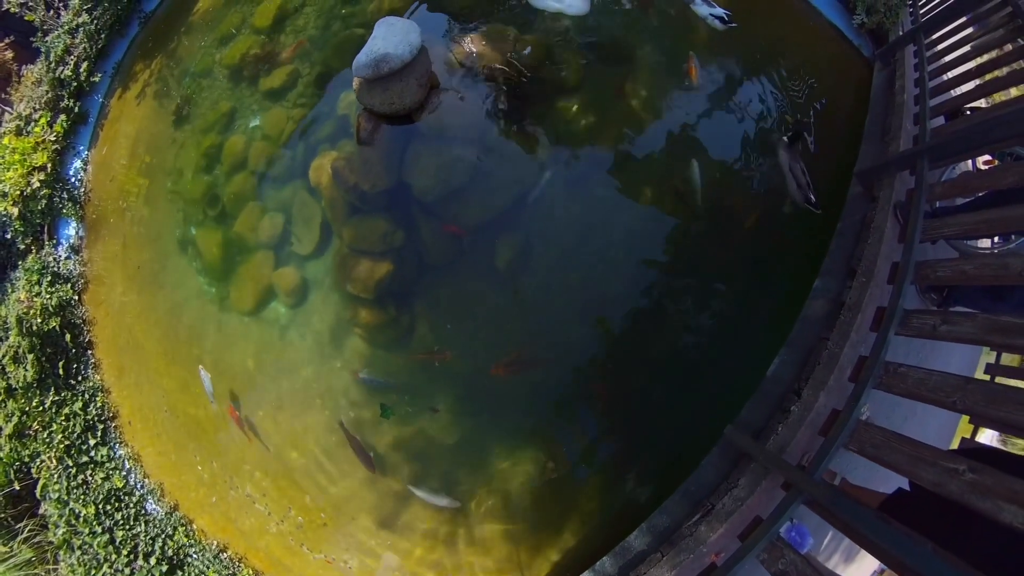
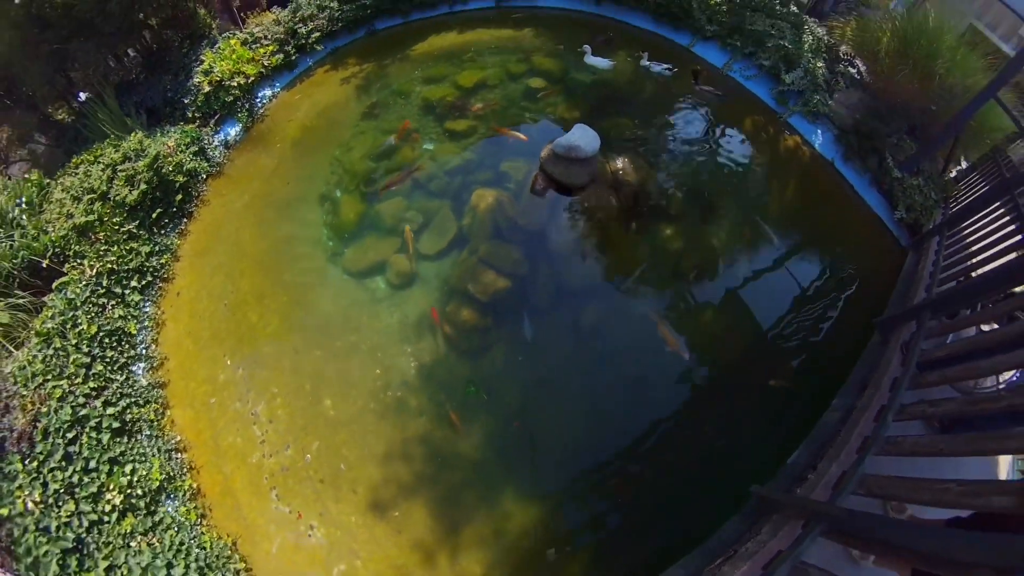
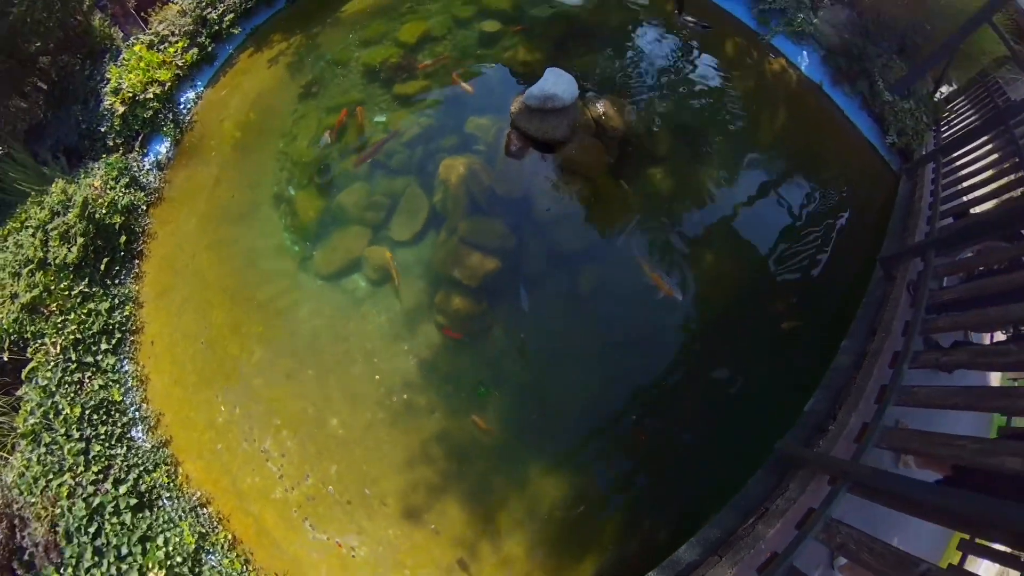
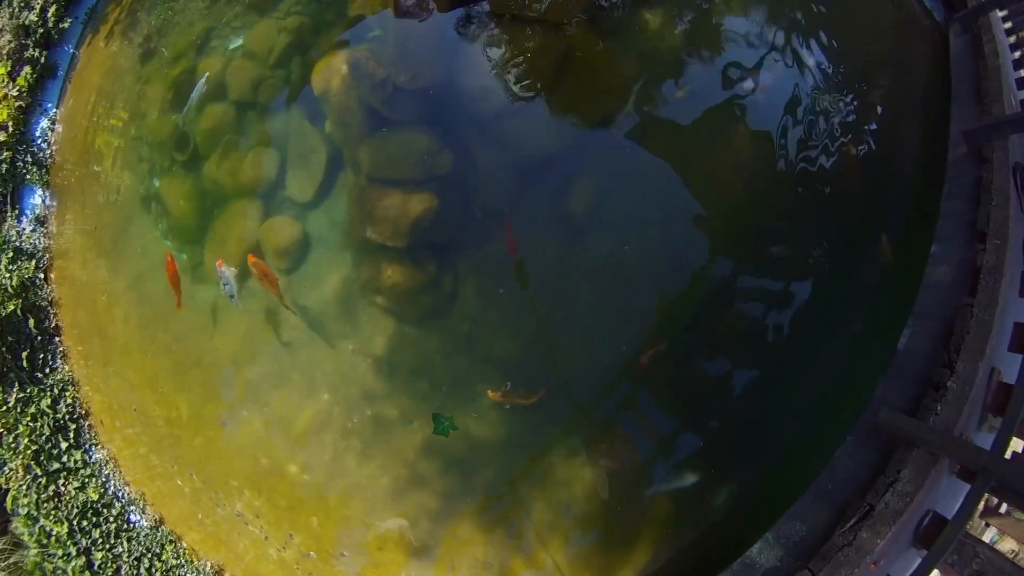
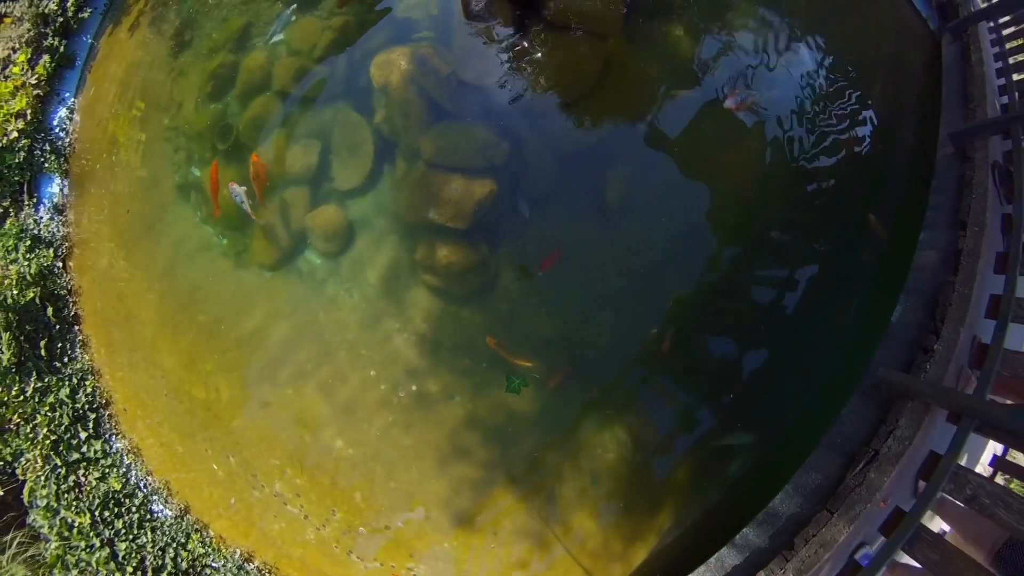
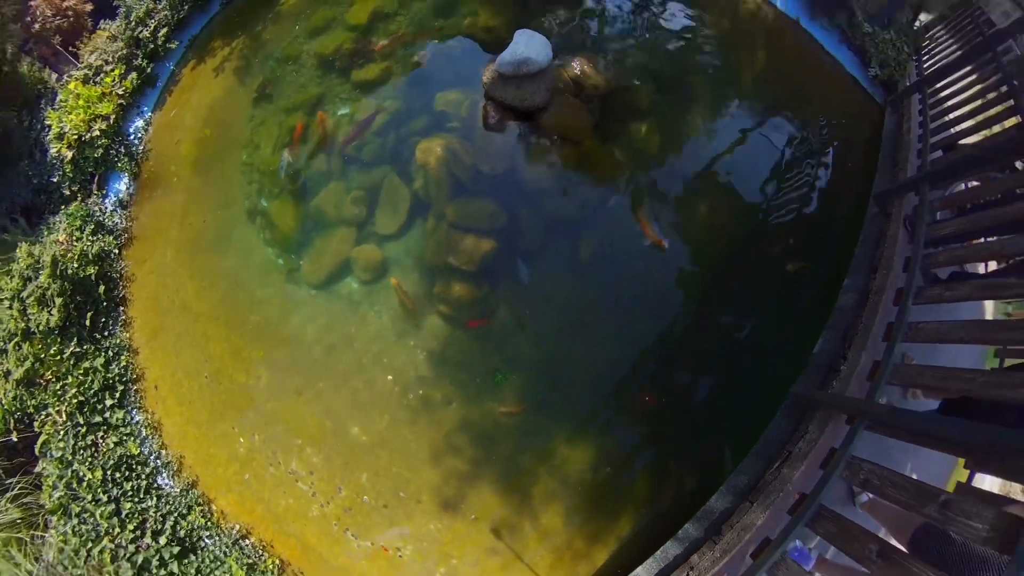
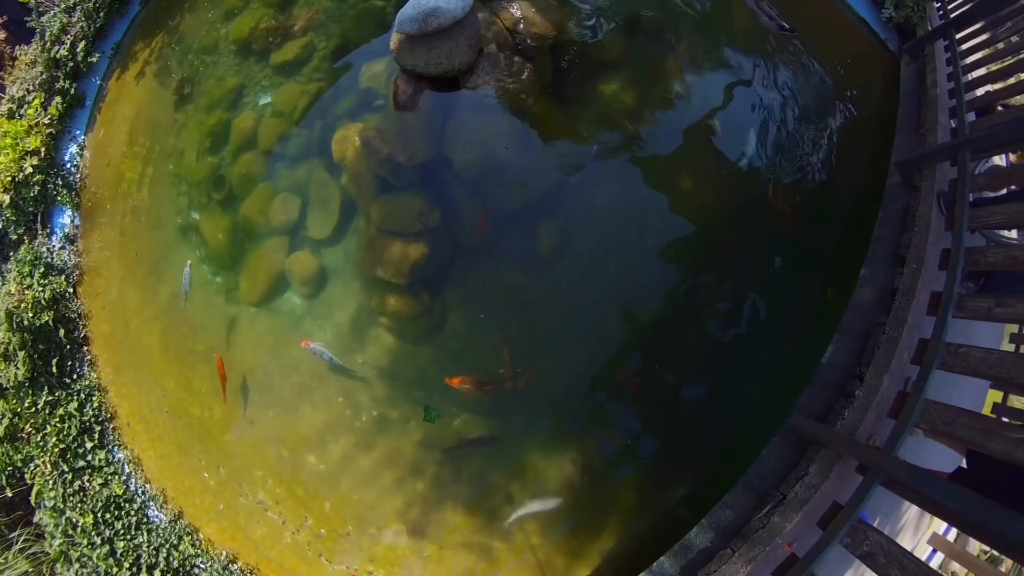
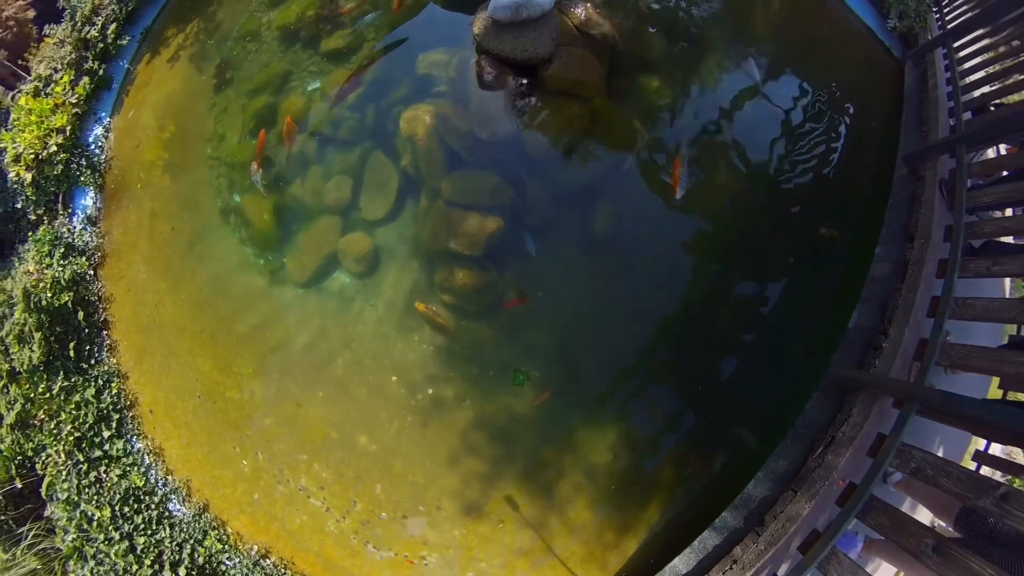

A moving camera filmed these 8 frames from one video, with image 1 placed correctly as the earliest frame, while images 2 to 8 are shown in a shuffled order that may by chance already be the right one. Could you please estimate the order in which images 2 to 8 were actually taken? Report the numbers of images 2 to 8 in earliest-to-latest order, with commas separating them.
7, 4, 5, 8, 6, 3, 2
